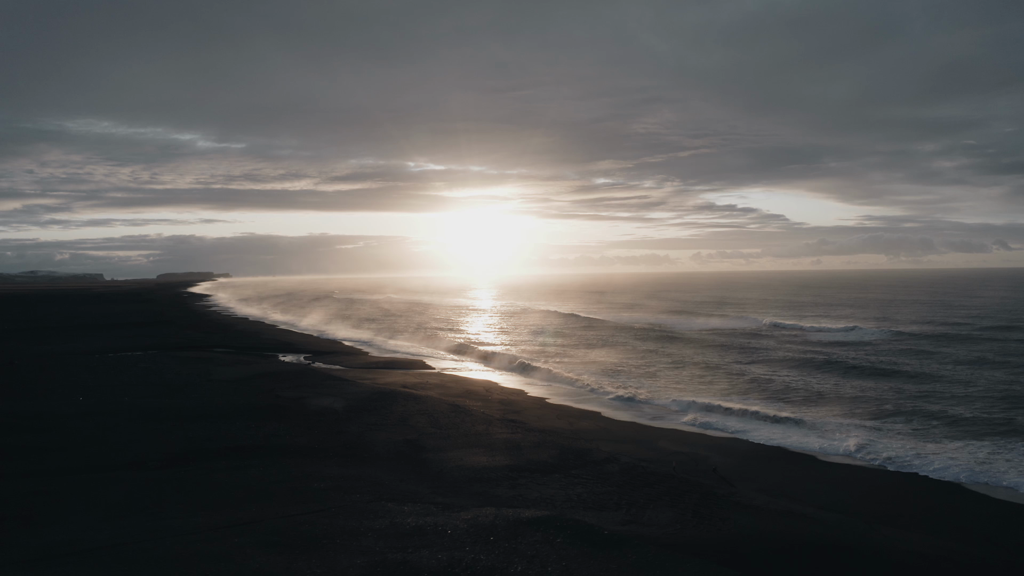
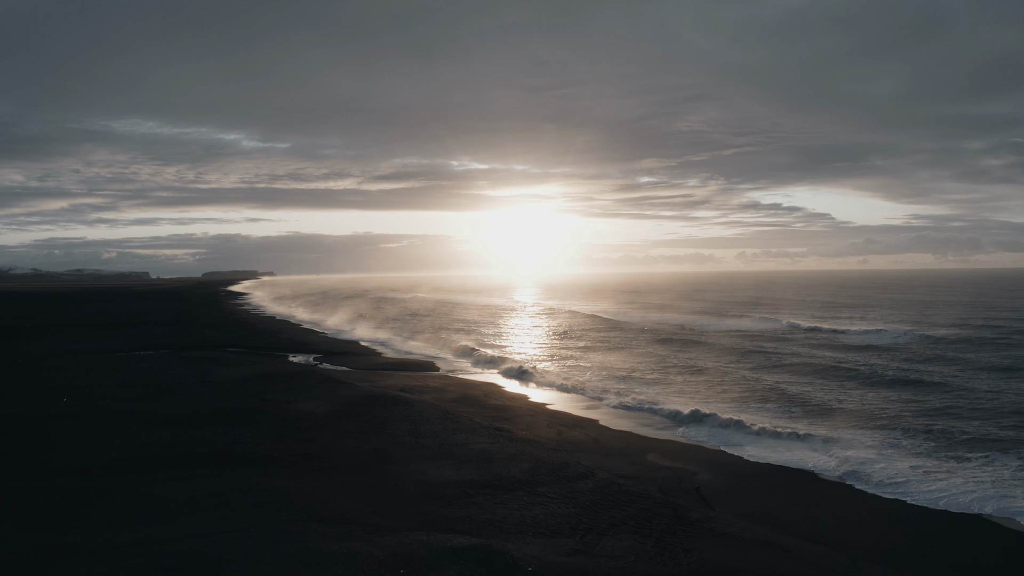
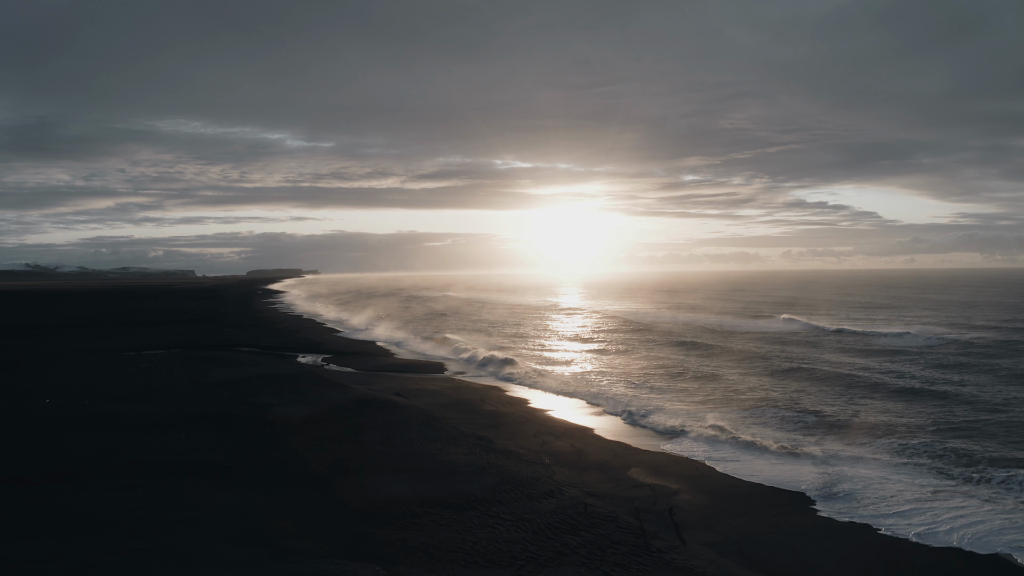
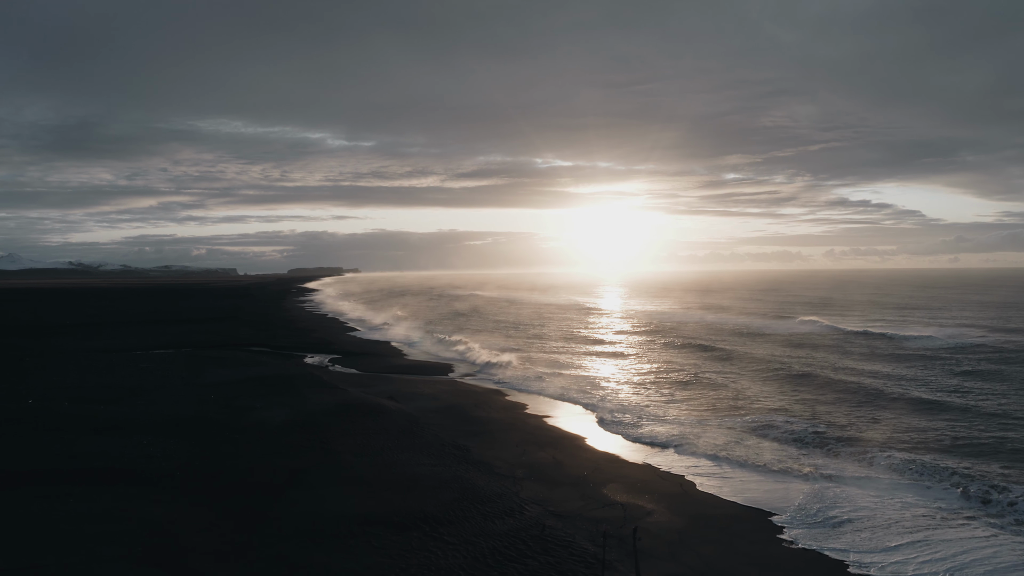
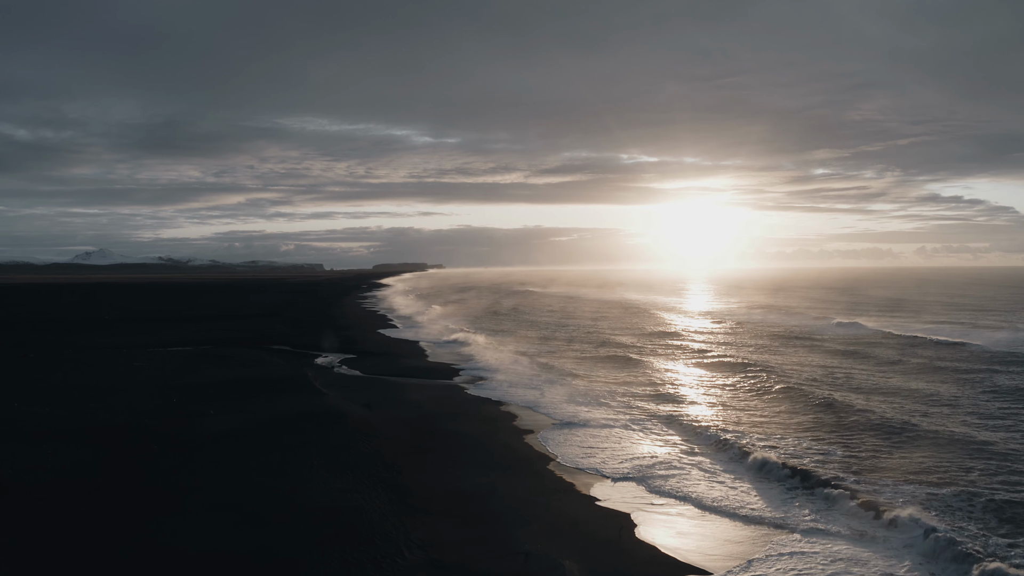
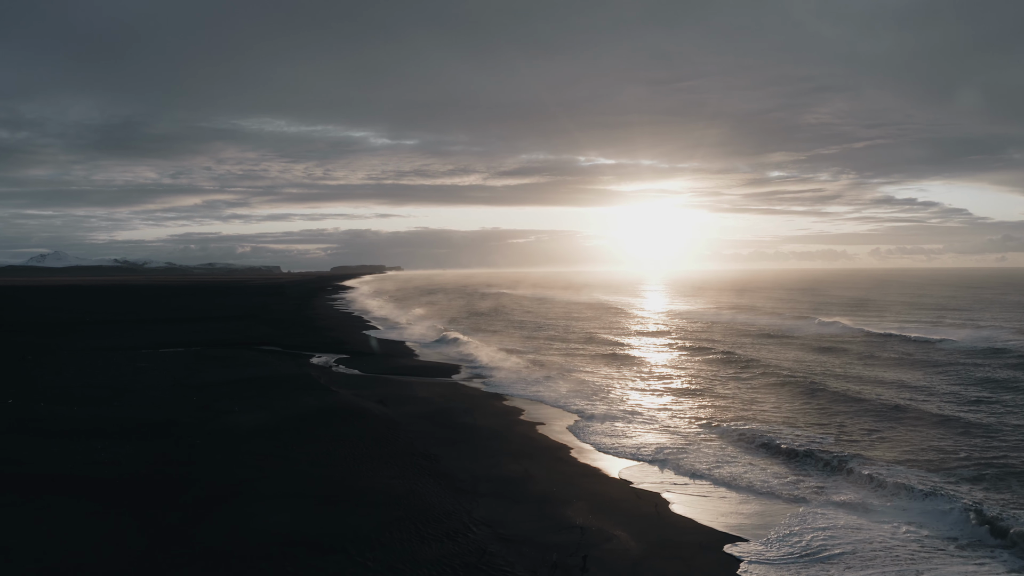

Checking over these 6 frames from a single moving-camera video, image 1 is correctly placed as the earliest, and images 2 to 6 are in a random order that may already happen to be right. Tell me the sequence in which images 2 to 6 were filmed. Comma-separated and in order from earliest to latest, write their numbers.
2, 3, 4, 6, 5
